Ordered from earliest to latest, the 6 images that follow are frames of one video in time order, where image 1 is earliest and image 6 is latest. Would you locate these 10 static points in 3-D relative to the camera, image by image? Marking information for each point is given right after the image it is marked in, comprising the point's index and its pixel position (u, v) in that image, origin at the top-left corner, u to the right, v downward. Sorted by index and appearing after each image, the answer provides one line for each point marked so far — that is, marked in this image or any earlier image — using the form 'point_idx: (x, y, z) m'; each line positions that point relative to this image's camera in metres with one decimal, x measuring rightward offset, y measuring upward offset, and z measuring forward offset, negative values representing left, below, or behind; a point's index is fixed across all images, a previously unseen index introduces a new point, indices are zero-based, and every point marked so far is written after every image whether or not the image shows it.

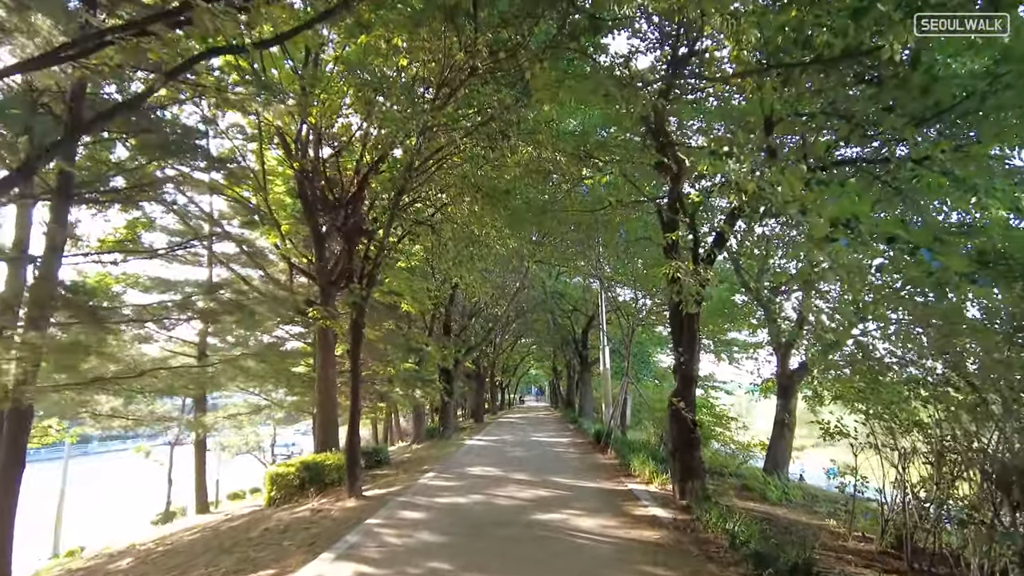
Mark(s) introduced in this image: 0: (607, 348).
0: (+2.7, -1.7, +18.6) m
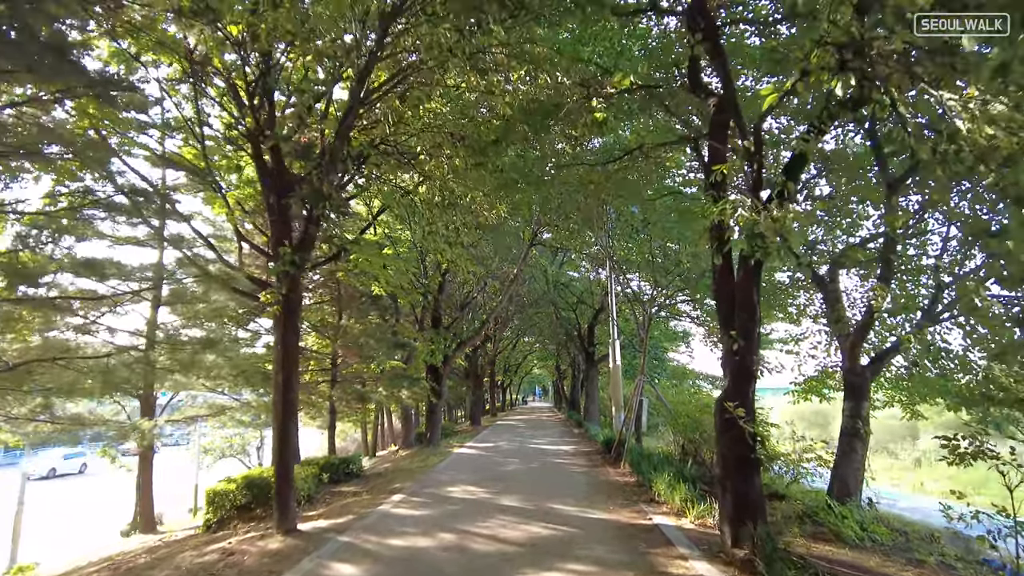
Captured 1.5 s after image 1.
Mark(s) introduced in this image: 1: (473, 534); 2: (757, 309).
0: (+2.6, -1.3, +16.2) m
1: (-0.4, -2.5, +6.7) m
2: (+2.2, -0.2, +5.9) m
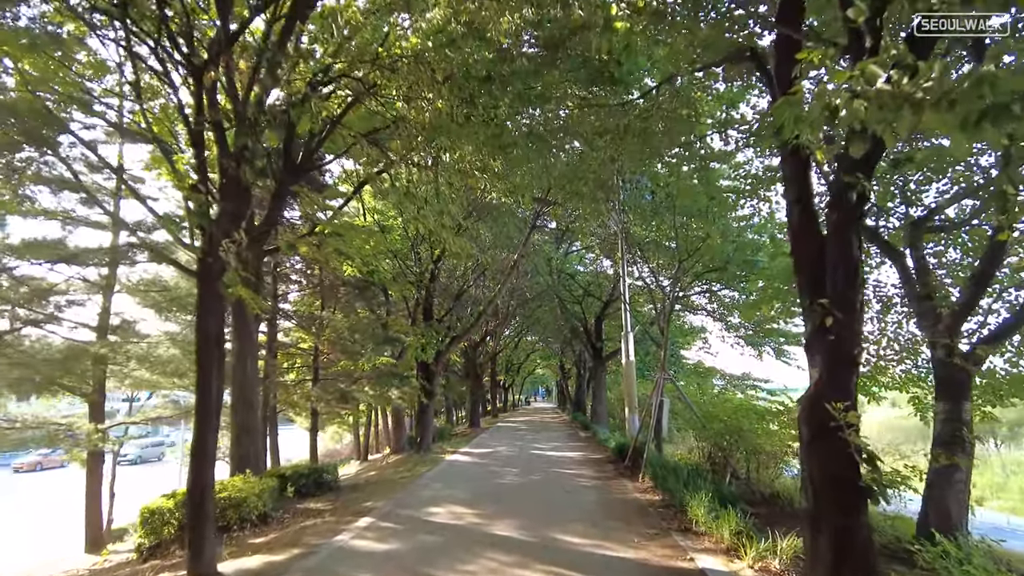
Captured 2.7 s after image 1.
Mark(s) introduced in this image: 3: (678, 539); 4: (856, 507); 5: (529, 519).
0: (+2.6, -1.0, +14.4) m
1: (-0.5, -2.2, +4.8) m
2: (+2.1, +0.1, +4.0) m
3: (+1.5, -2.3, +6.1) m
4: (+2.0, -1.3, +3.7) m
5: (+0.2, -2.6, +7.3) m
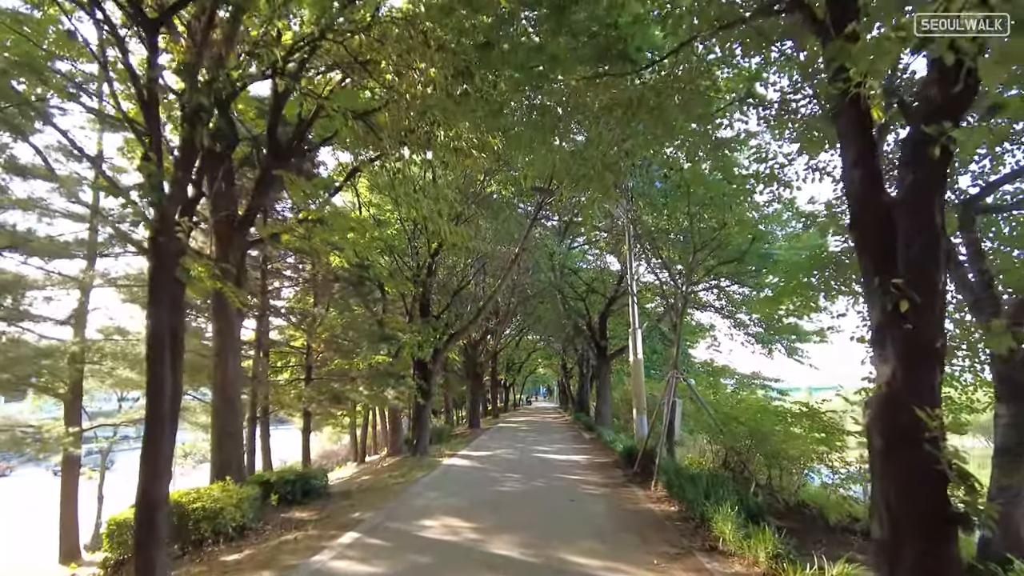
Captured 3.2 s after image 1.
0: (+2.6, -0.9, +13.7) m
1: (-0.4, -2.1, +4.1) m
2: (+2.1, +0.2, +3.3) m
3: (+1.6, -2.2, +5.4) m
4: (+2.0, -1.1, +3.0) m
5: (+0.2, -2.5, +6.6) m
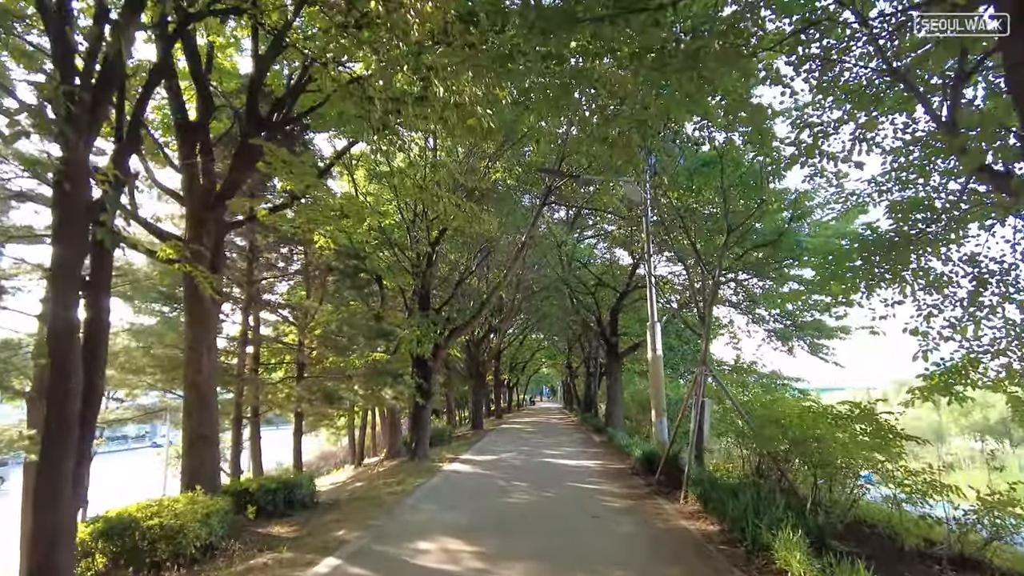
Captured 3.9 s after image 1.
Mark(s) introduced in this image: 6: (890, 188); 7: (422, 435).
0: (+2.8, -0.7, +12.5) m
1: (-0.4, -1.9, +3.0) m
2: (+2.2, +0.4, +2.2) m
3: (+1.6, -2.0, +4.2) m
4: (+2.1, -0.9, +1.9) m
5: (+0.3, -2.3, +5.4) m
6: (+5.4, +1.4, +9.5) m
7: (-2.3, -3.8, +17.0) m
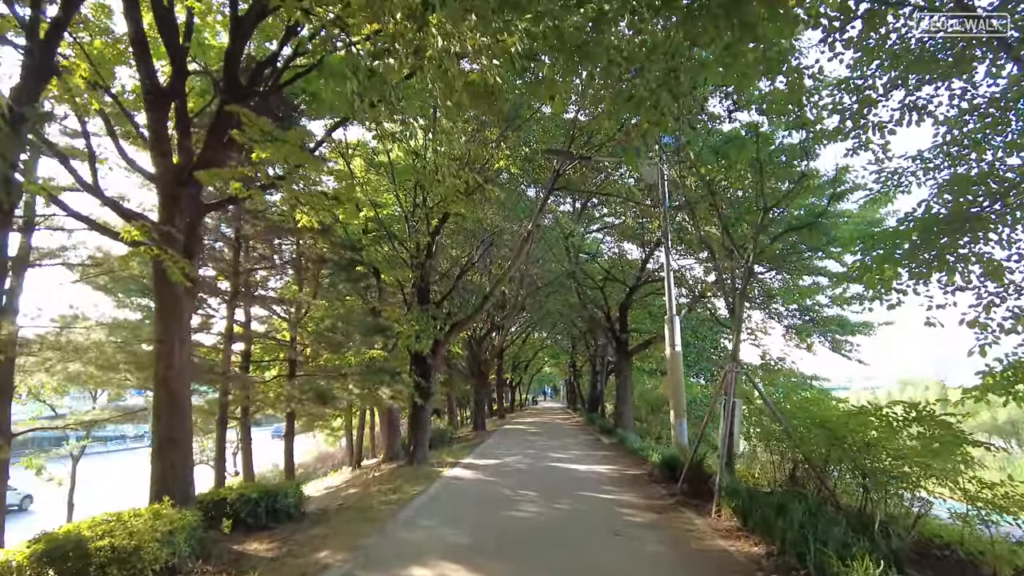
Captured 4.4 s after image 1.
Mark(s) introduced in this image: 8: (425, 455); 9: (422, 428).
0: (+2.9, -0.5, +11.6) m
1: (-0.3, -1.7, +2.0) m
2: (+2.3, +0.6, +1.2) m
3: (+1.7, -1.9, +3.3) m
4: (+2.1, -0.8, +0.9) m
5: (+0.4, -2.1, +4.5) m
6: (+5.5, +1.6, +8.5) m
7: (-2.2, -3.6, +16.1) m
8: (-2.1, -4.0, +16.1) m
9: (-2.2, -3.4, +16.0) m
